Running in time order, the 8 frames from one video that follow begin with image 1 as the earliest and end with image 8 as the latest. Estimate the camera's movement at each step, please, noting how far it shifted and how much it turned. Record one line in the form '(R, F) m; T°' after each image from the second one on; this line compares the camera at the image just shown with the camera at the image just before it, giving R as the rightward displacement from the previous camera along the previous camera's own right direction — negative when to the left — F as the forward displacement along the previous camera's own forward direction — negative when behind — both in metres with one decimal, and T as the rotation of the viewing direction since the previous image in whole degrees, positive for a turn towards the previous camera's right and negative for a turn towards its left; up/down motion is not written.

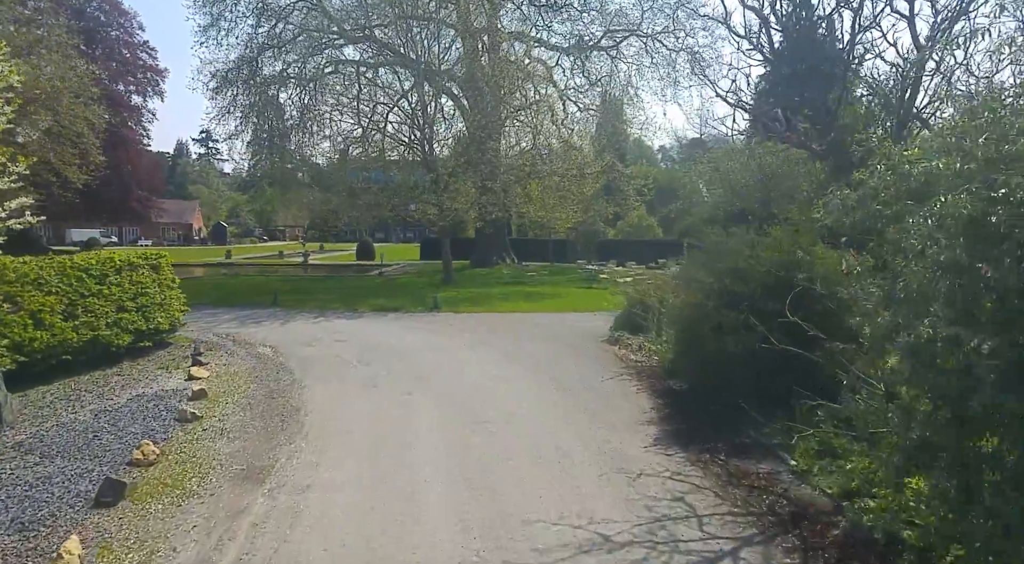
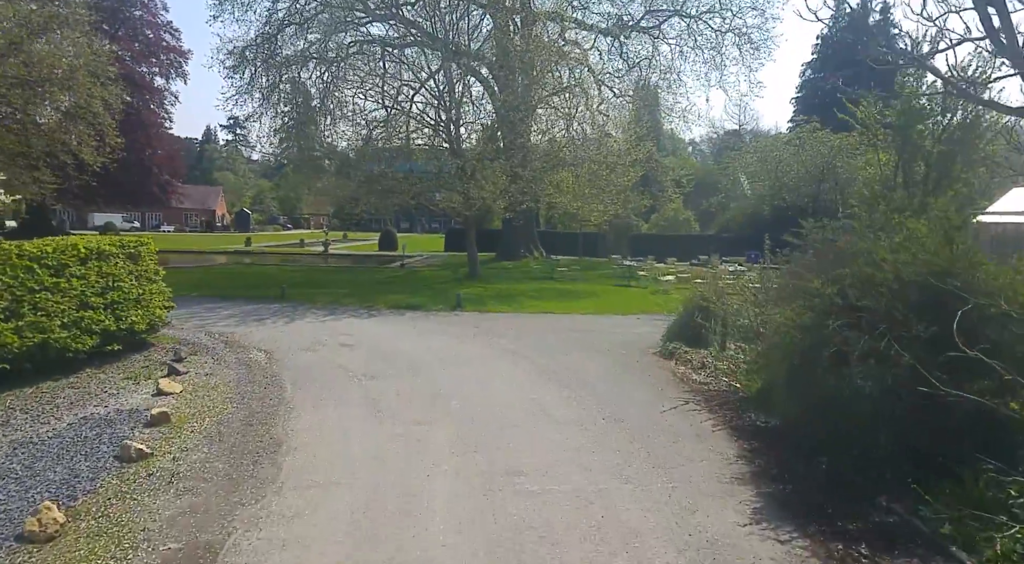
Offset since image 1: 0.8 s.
(-0.2, +1.6) m; -2°
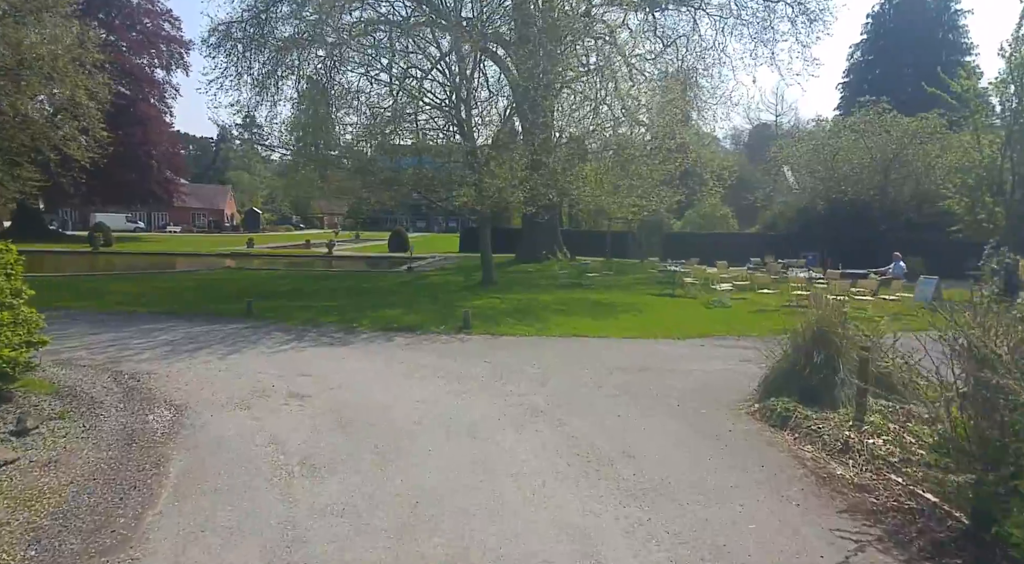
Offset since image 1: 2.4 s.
(0.0, +3.1) m; -2°
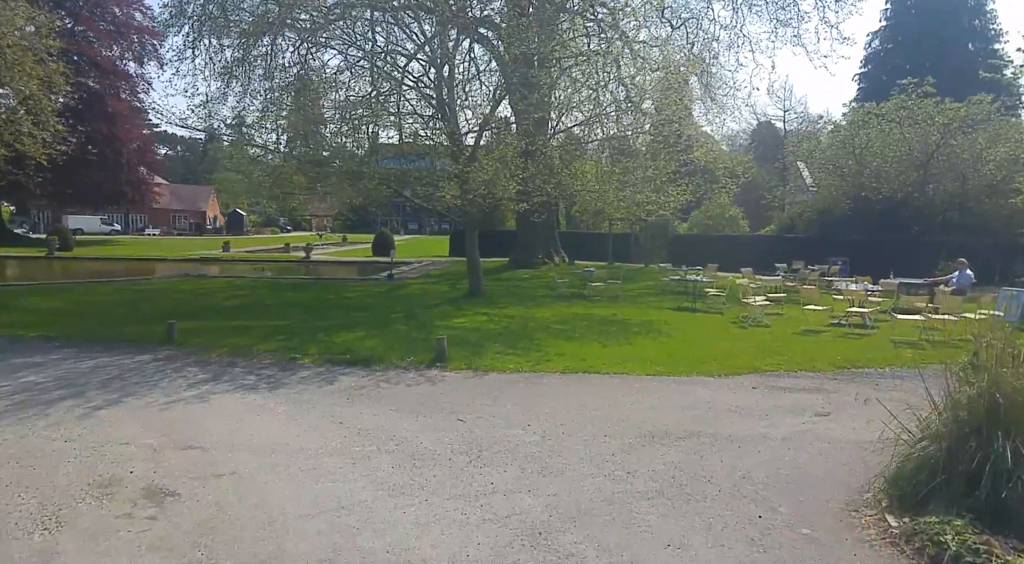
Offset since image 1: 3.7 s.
(+0.1, +2.5) m; 0°
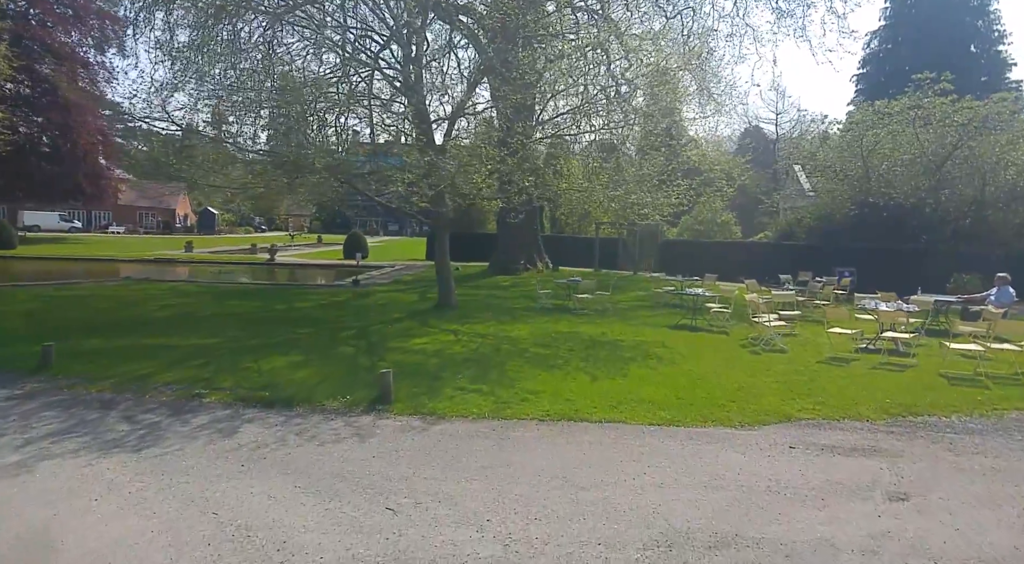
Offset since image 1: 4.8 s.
(+0.2, +1.9) m; +1°
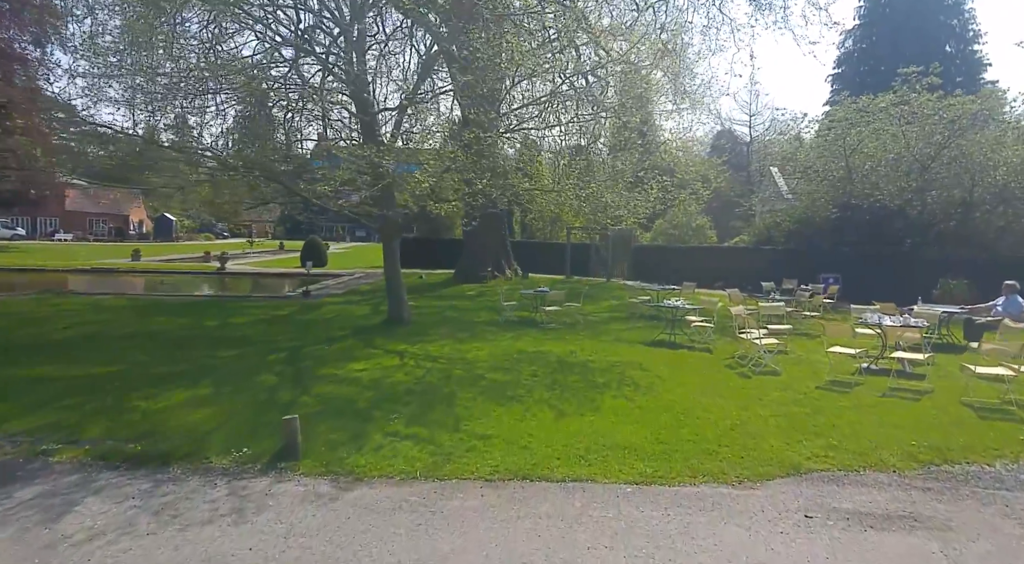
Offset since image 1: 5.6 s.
(+0.3, +1.4) m; +2°
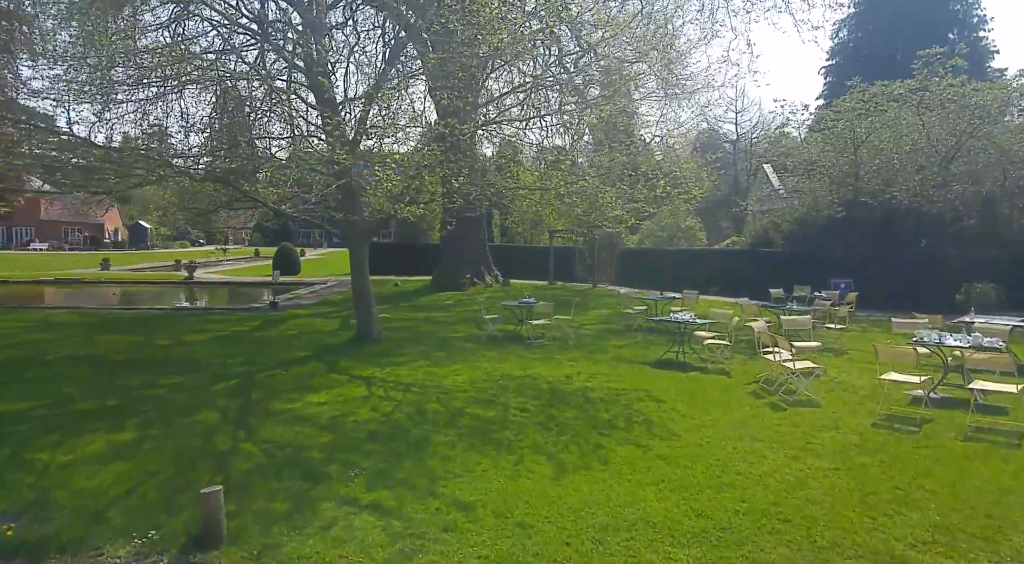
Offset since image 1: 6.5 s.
(0.0, +1.3) m; +1°
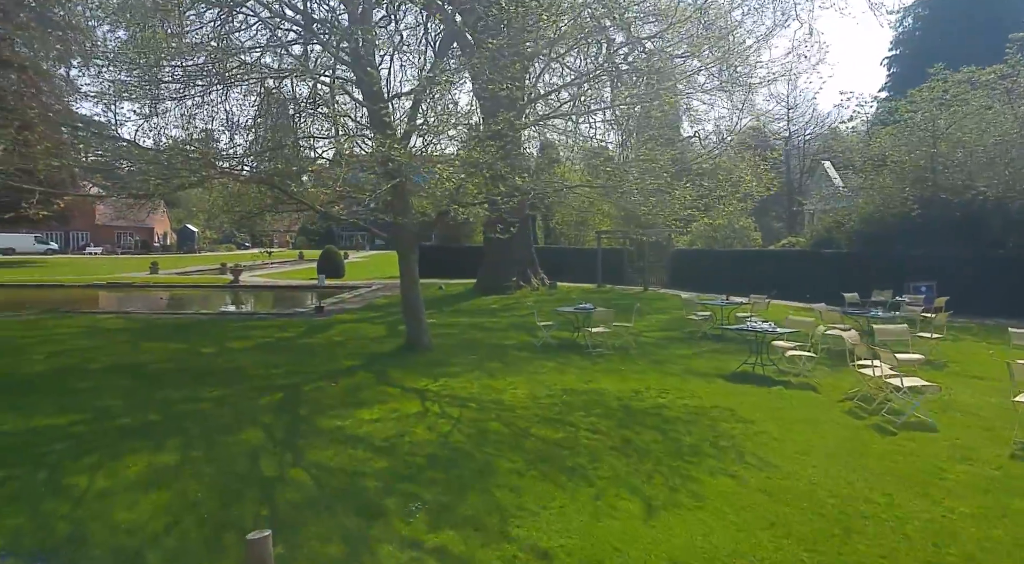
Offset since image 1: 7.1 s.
(-0.3, +0.6) m; -3°
